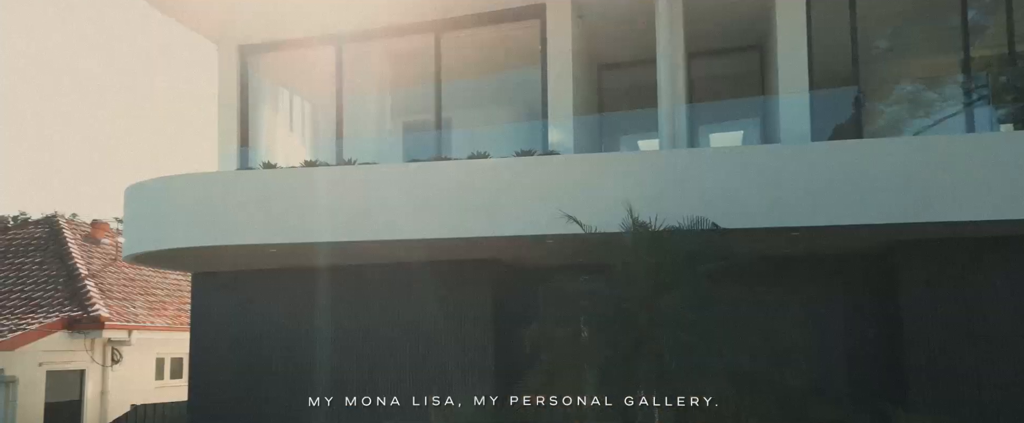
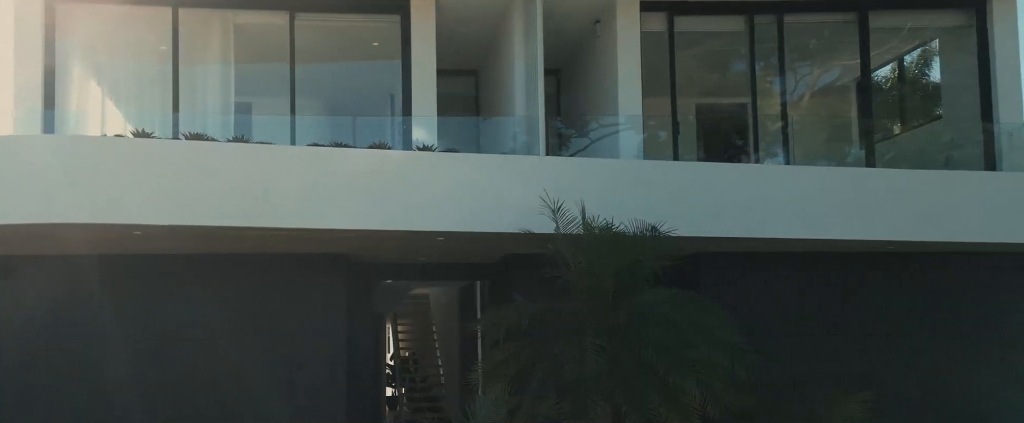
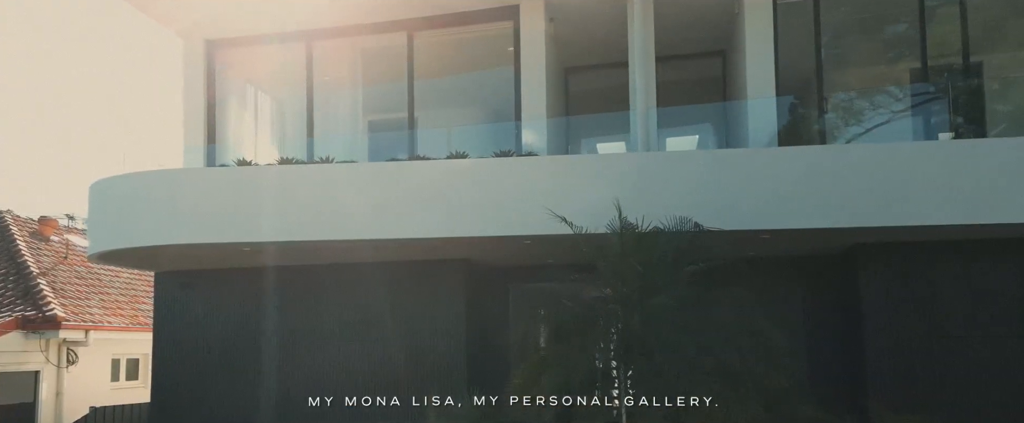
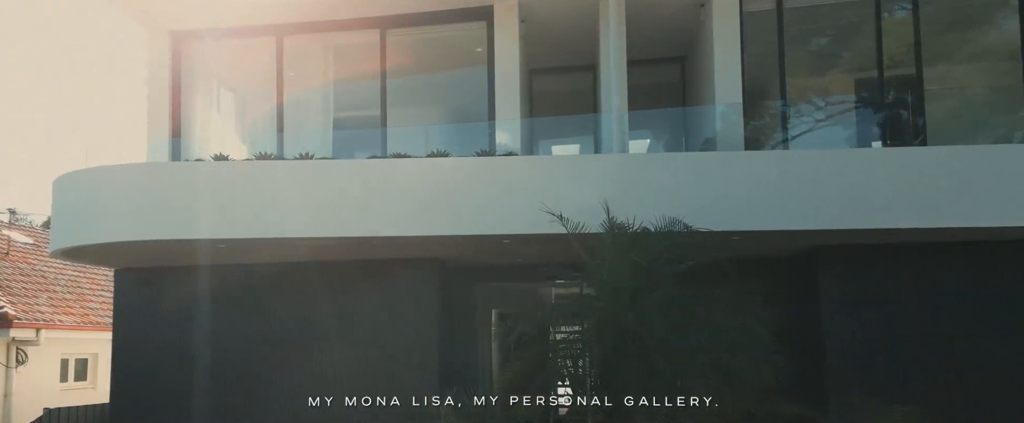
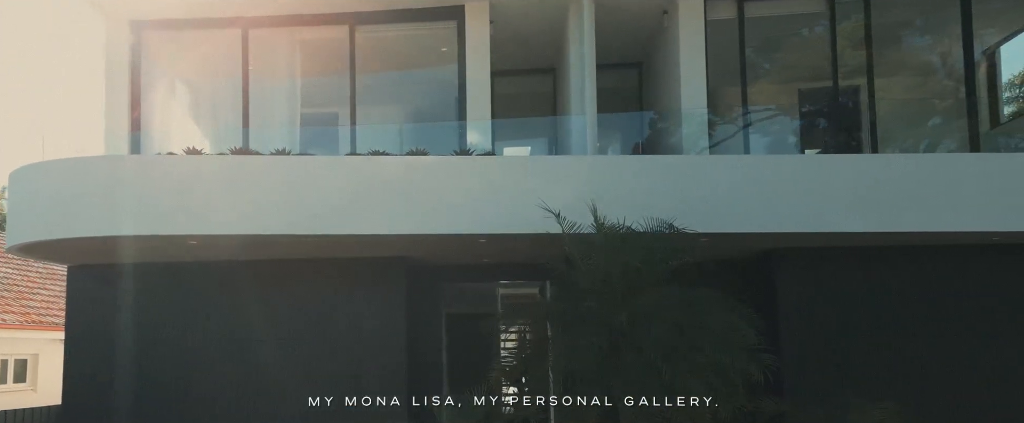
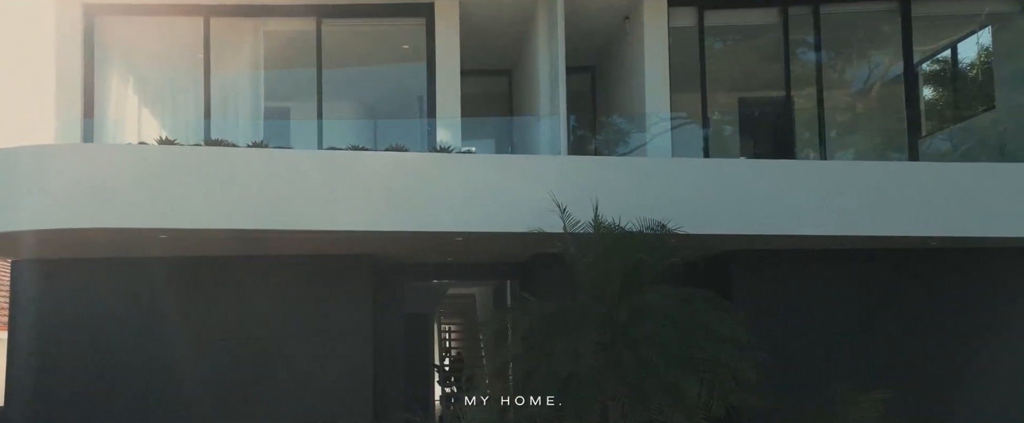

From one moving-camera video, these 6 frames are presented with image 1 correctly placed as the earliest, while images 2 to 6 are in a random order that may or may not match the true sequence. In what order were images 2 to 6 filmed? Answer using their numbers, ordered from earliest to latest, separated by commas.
3, 4, 5, 6, 2
